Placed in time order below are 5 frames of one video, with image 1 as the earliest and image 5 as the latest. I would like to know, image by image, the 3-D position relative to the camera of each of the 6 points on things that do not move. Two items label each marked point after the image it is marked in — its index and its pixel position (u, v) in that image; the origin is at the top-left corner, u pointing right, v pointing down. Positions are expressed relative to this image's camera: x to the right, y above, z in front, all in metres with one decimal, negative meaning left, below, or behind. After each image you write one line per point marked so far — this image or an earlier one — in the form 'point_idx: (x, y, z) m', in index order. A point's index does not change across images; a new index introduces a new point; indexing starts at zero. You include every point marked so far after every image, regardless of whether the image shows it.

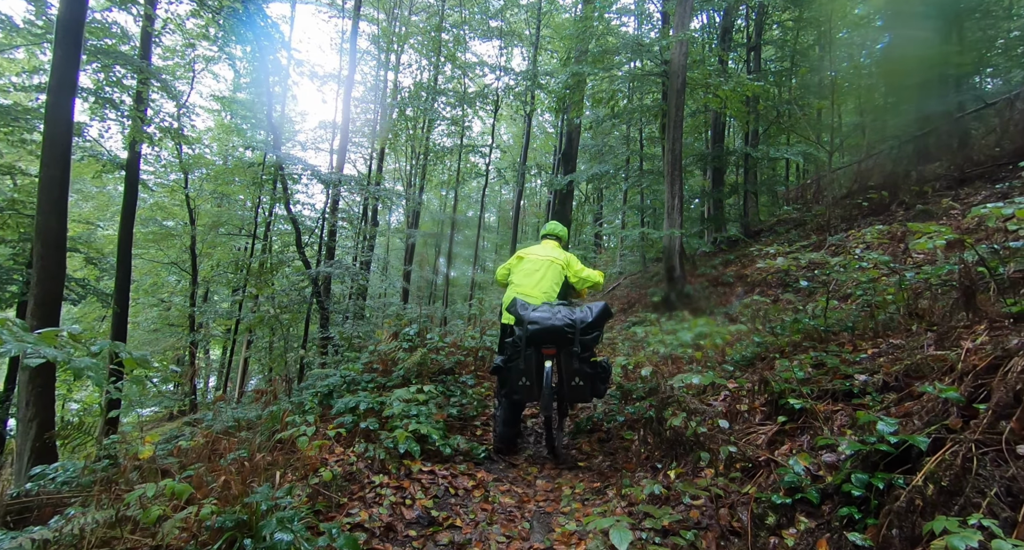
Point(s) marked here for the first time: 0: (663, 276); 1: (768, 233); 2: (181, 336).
0: (+2.7, 0.0, +8.5) m
1: (+6.0, +1.0, +11.2) m
2: (-10.7, -2.0, +15.6) m
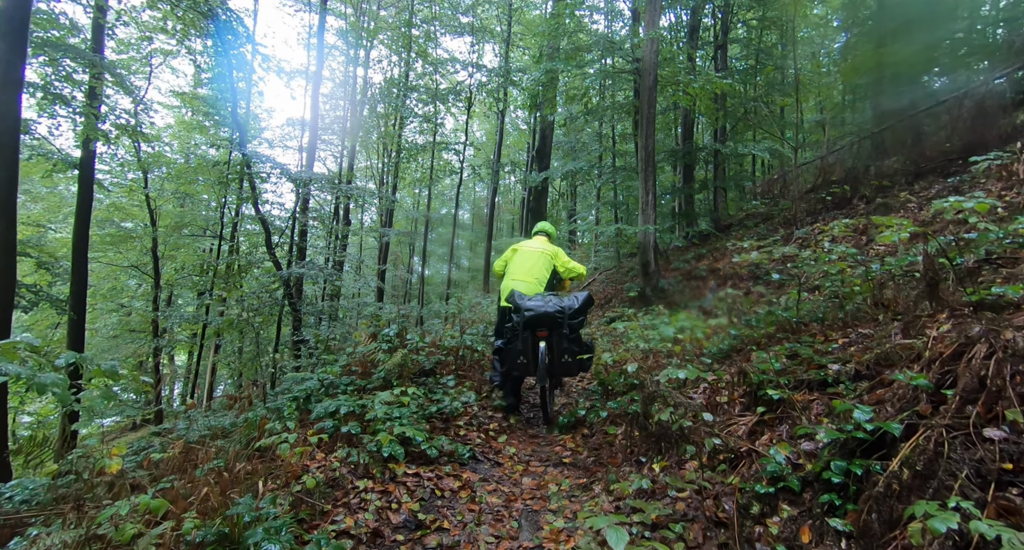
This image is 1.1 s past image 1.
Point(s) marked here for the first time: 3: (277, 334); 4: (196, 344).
0: (+2.3, +0.1, +8.7) m
1: (+5.4, +1.2, +11.5) m
2: (-11.5, -2.1, +15.0) m
3: (-6.3, -1.6, +12.9) m
4: (-9.3, -2.0, +14.1) m
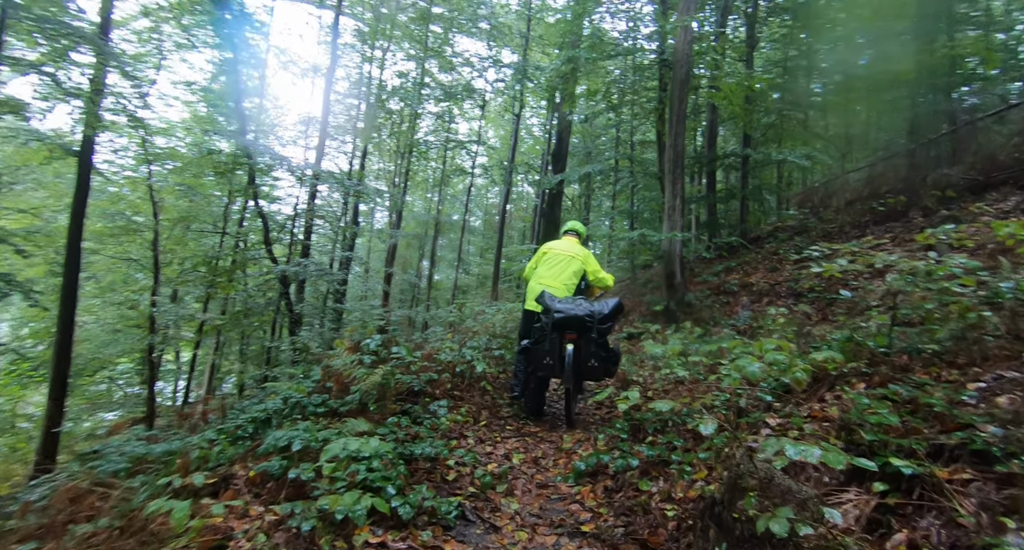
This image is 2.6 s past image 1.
0: (+2.4, -0.1, +7.9) m
1: (+5.7, +0.8, +10.7) m
2: (-11.2, -1.9, +14.5) m
3: (-6.0, -1.5, +12.3) m
4: (-9.1, -1.9, +13.6) m
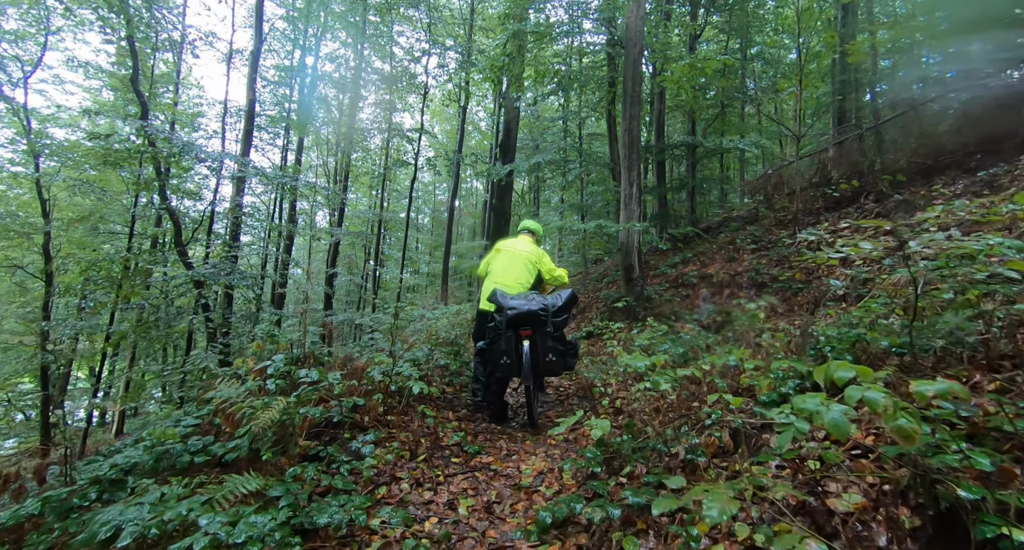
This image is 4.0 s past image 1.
0: (+1.6, 0.0, +7.5) m
1: (+4.6, +1.0, +10.6) m
2: (-12.6, -2.2, +12.6) m
3: (-7.2, -1.7, +10.9) m
4: (-10.3, -2.1, +12.0) m
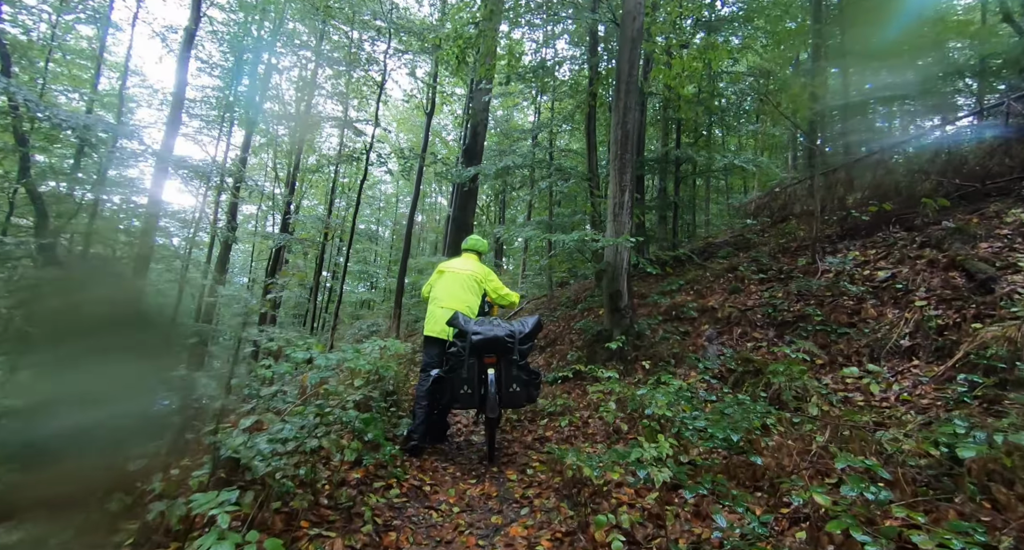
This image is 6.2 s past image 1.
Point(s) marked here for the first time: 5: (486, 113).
0: (+1.1, -0.4, +6.1) m
1: (+3.8, +0.4, +9.4) m
2: (-13.6, -2.0, +10.0) m
3: (-8.1, -1.7, +8.8) m
4: (-11.3, -2.0, +9.5) m
5: (-0.7, +4.0, +12.0) m
